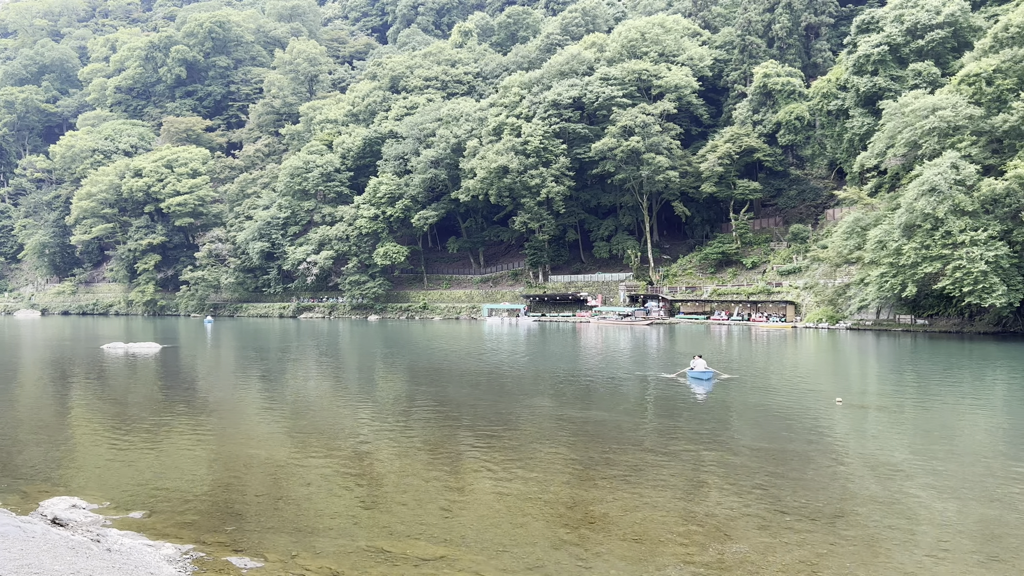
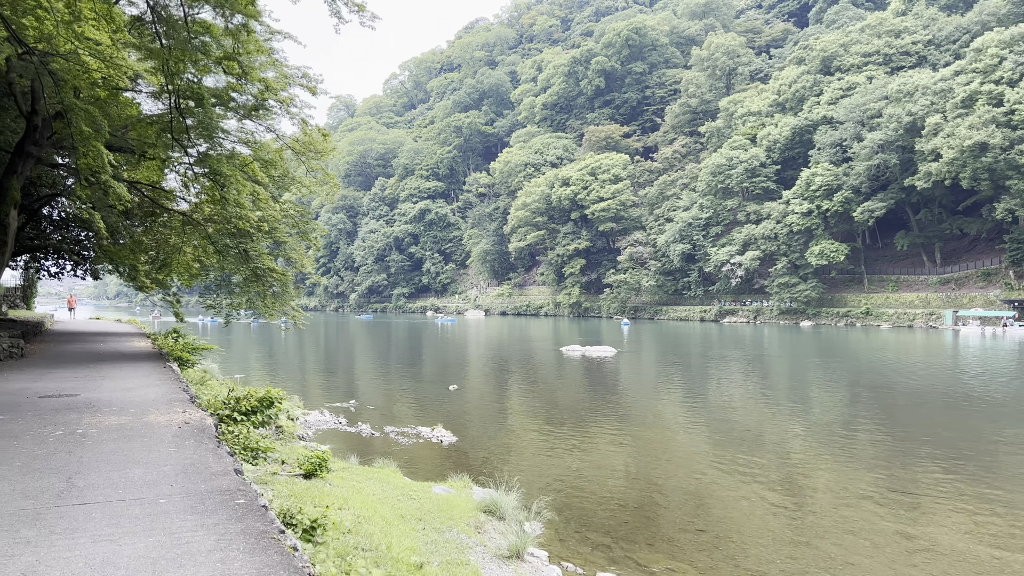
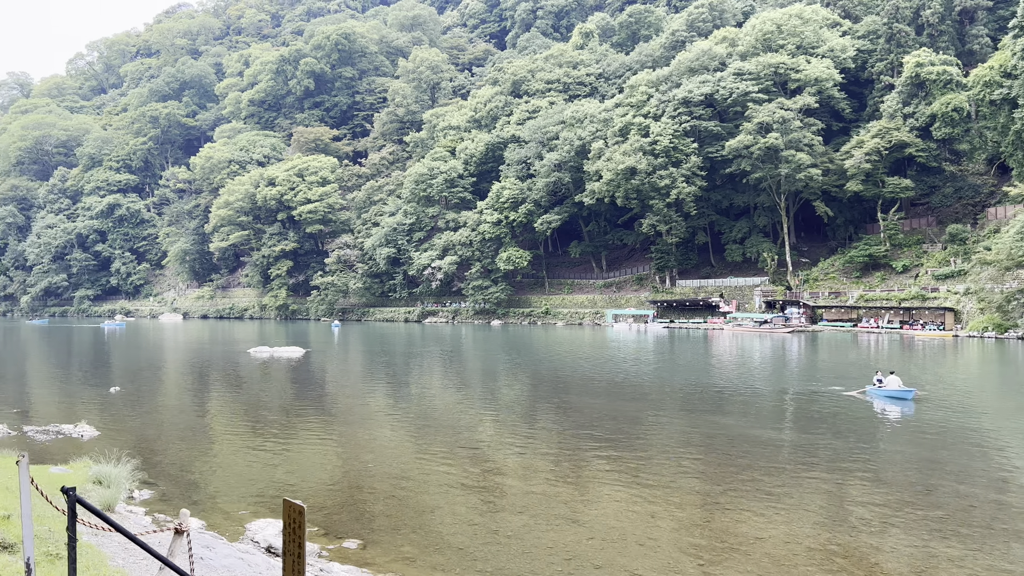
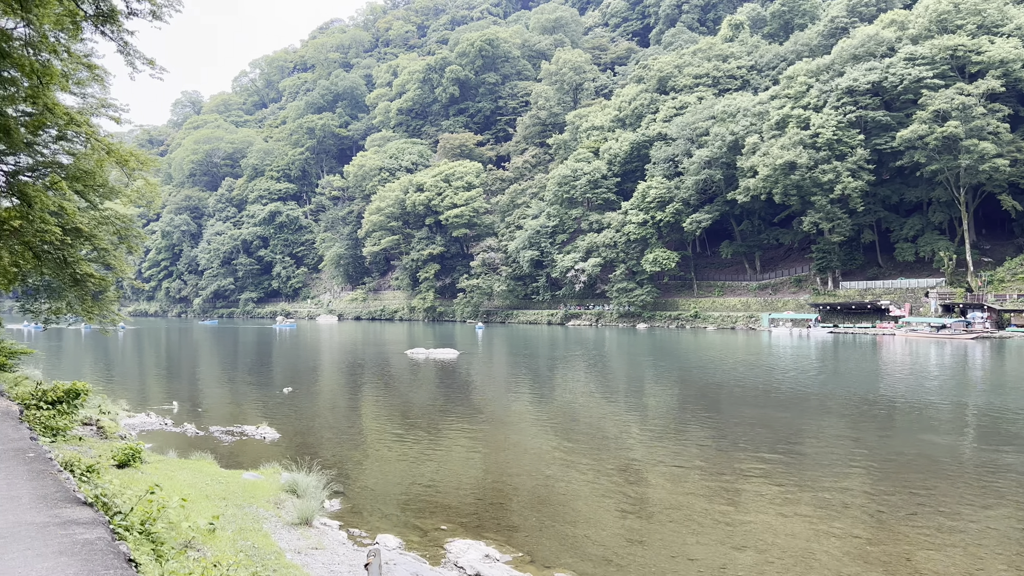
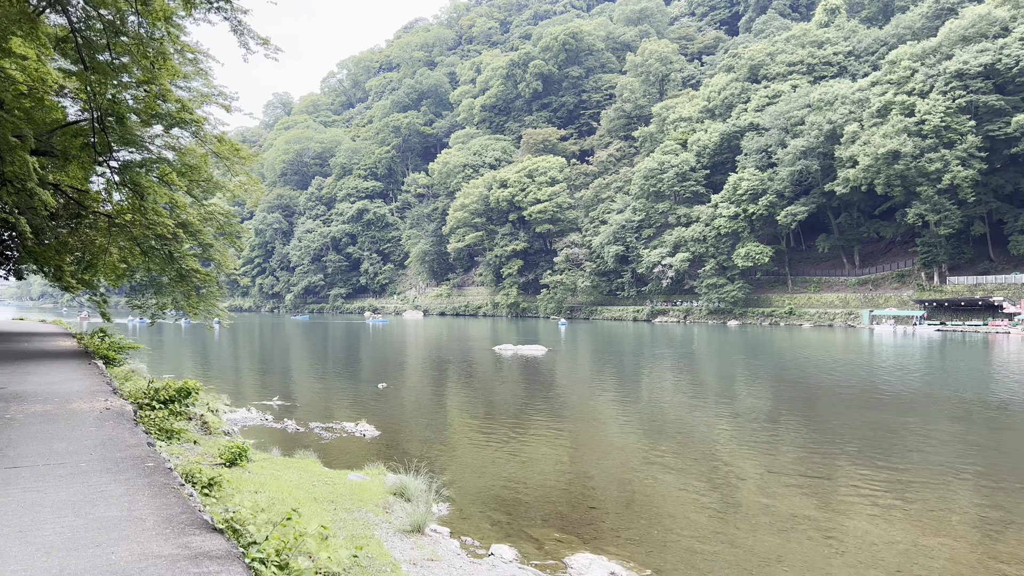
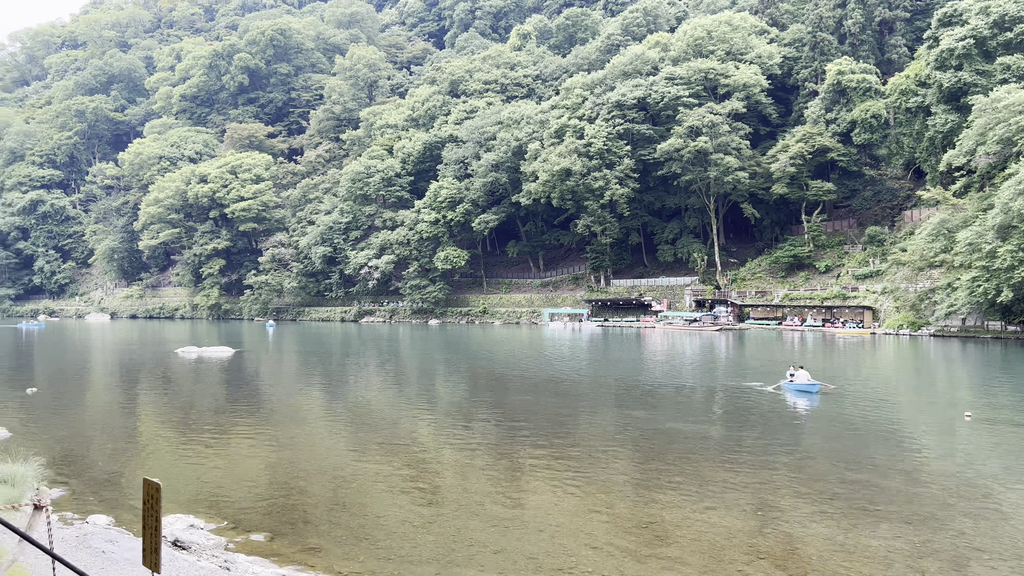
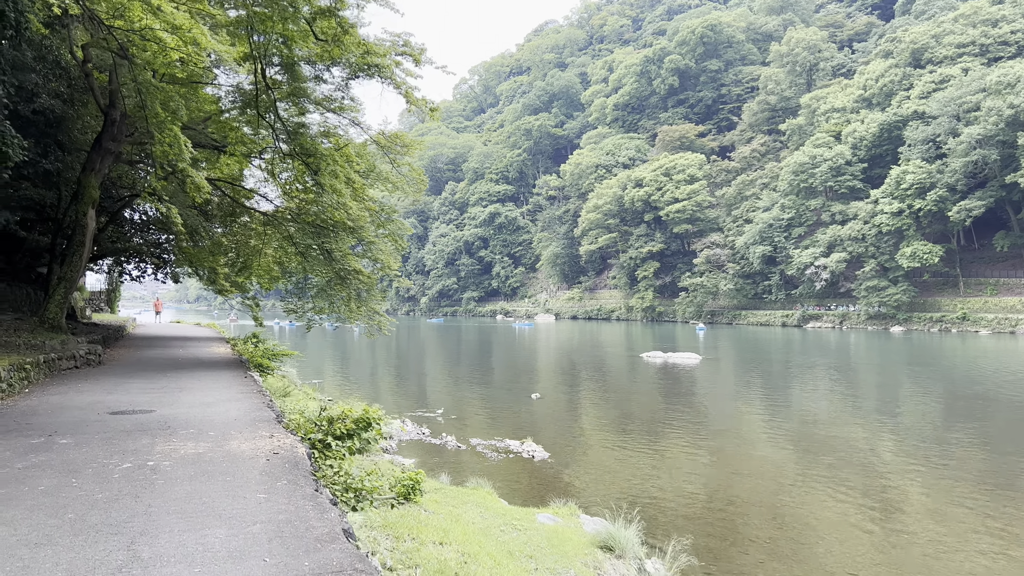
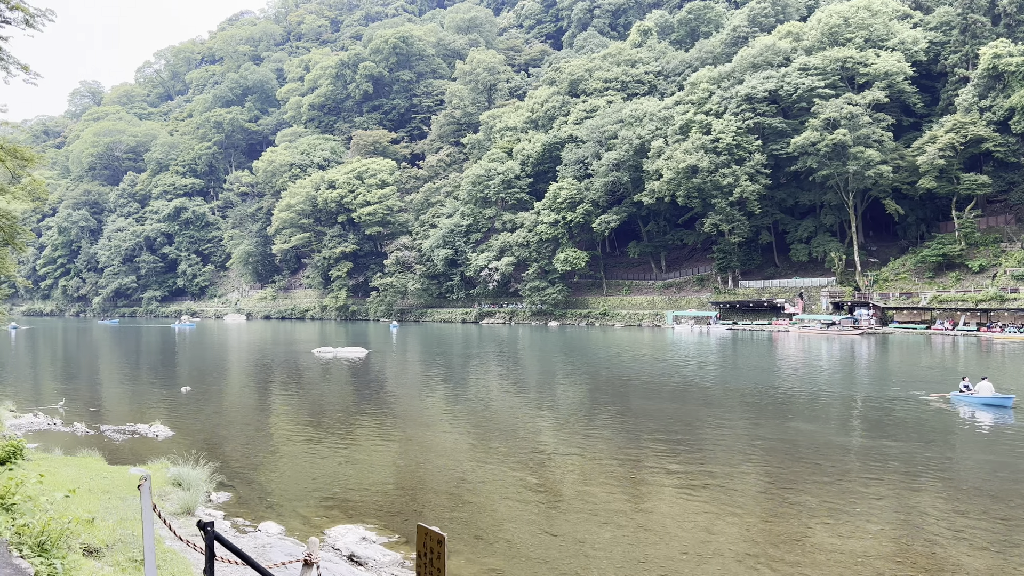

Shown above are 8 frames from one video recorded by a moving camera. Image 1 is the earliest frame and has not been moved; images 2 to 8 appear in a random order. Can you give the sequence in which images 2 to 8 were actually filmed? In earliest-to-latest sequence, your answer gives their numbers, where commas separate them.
6, 3, 8, 4, 5, 2, 7
